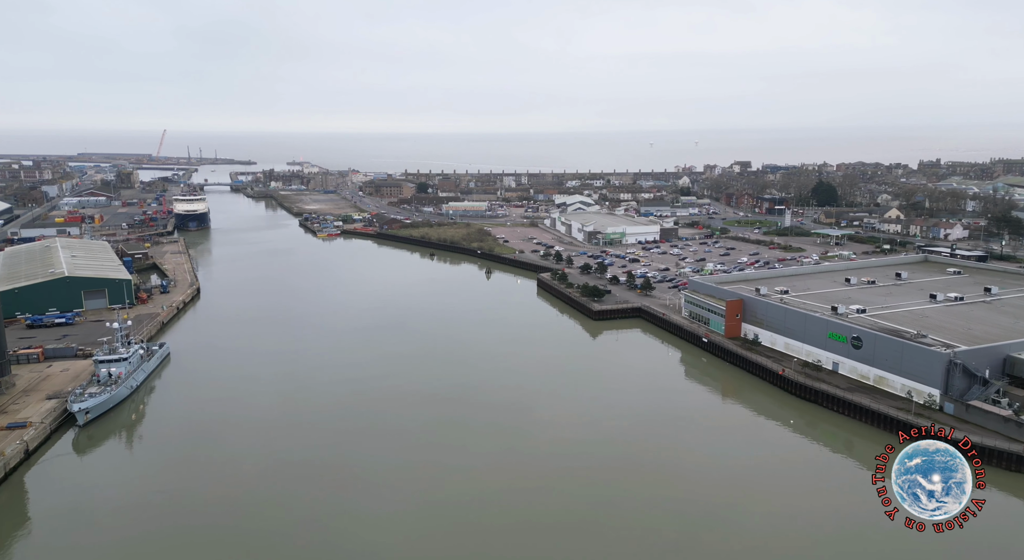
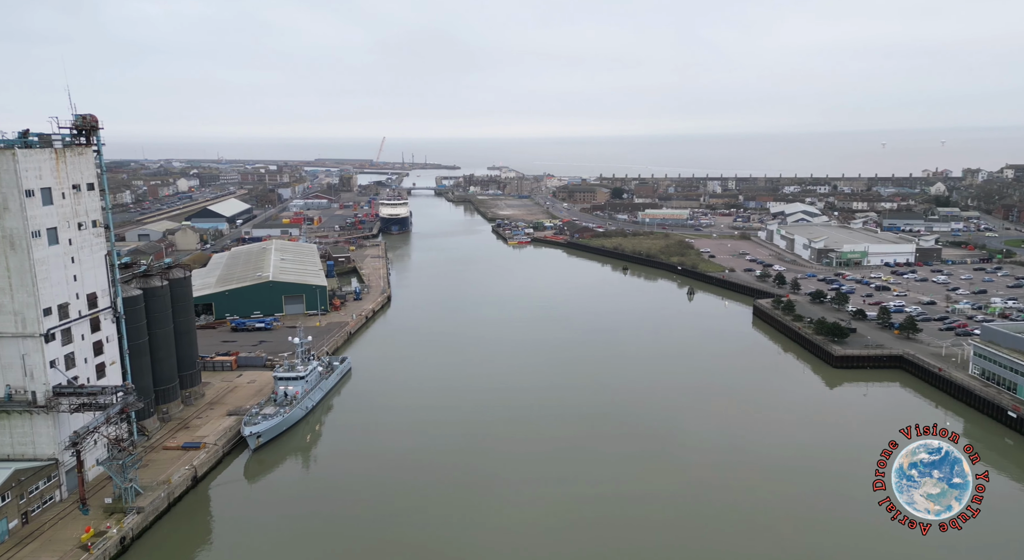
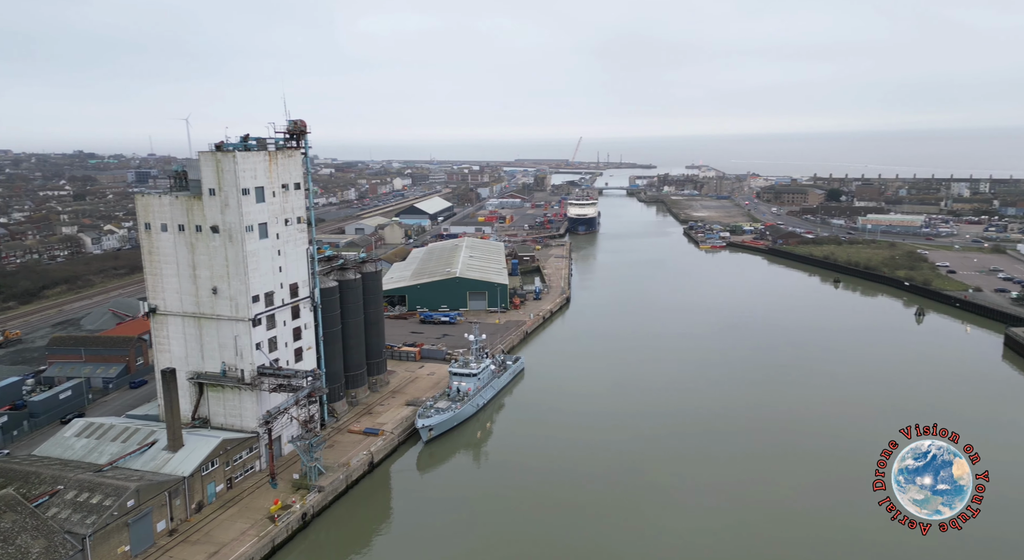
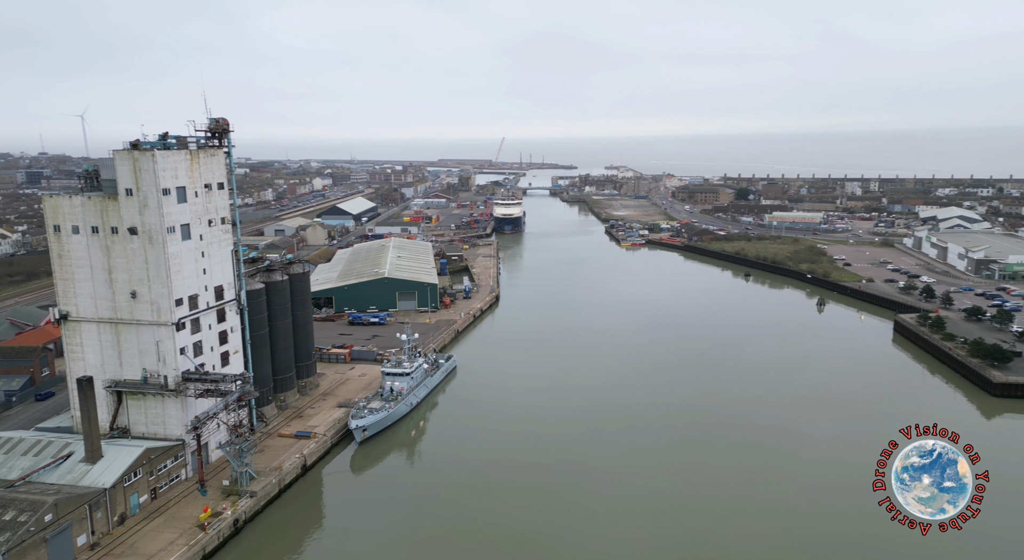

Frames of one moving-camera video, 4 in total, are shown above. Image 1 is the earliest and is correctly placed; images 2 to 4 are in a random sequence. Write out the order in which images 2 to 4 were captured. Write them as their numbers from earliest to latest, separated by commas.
2, 4, 3
